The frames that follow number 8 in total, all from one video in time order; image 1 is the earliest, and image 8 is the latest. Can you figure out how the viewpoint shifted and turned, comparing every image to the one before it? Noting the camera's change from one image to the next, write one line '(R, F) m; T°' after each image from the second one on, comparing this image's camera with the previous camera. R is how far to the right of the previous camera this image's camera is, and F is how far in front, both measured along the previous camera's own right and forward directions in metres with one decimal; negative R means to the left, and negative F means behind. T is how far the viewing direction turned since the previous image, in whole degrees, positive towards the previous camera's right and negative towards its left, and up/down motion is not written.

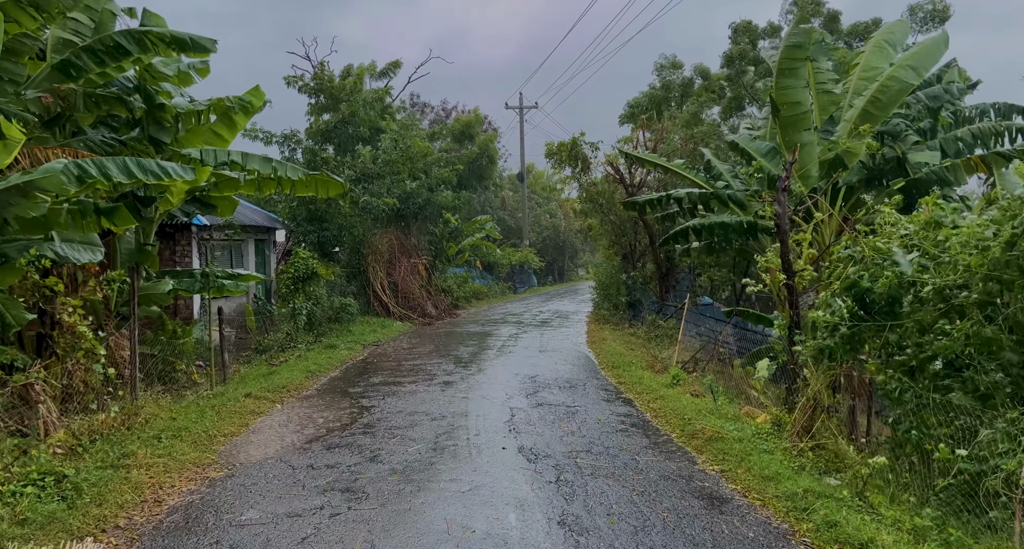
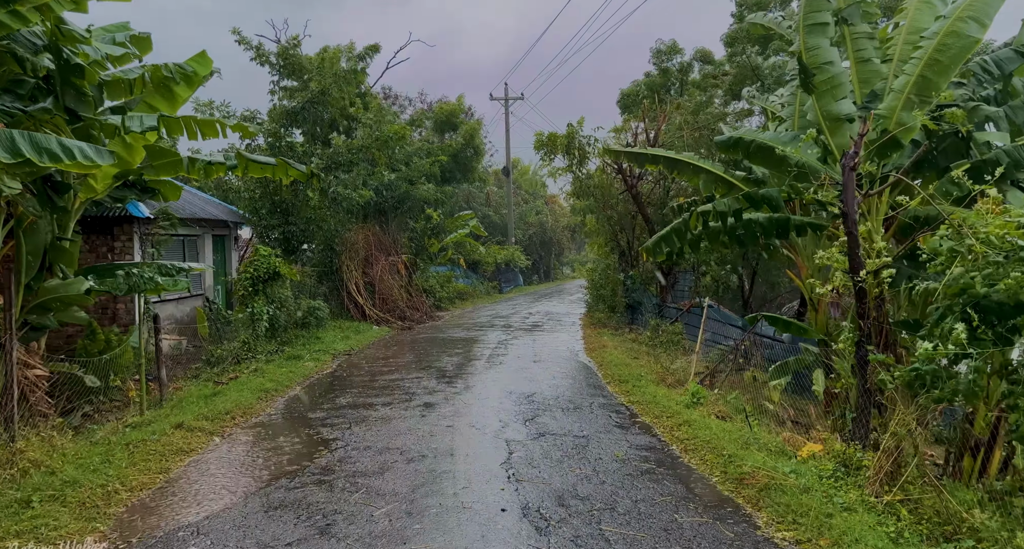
(-0.1, +1.5) m; +1°
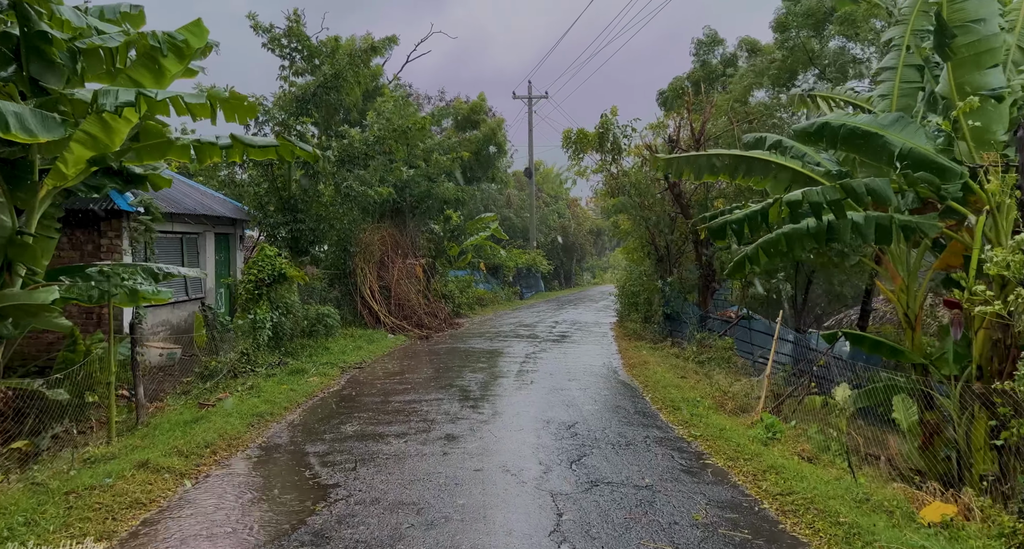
(-0.2, +1.3) m; -1°
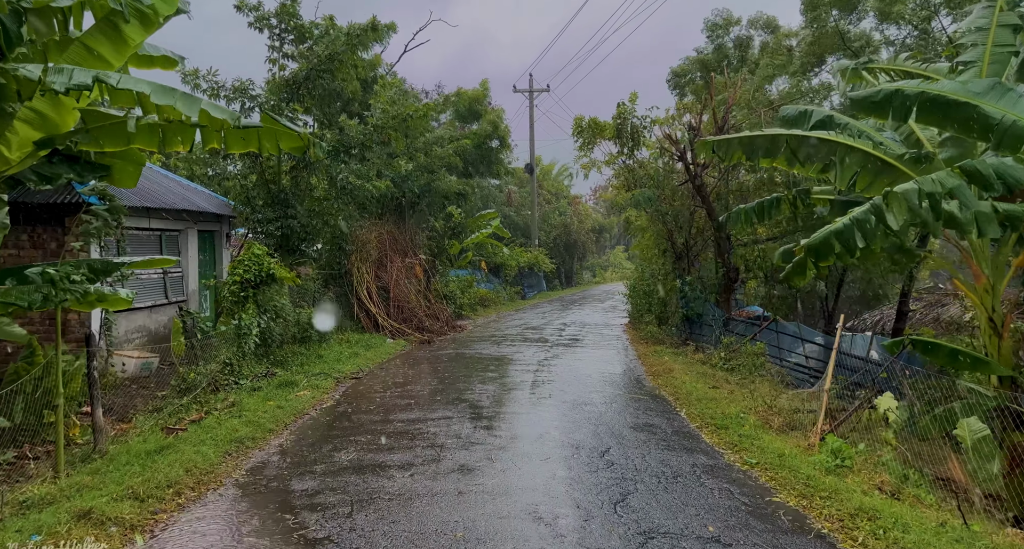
(-0.2, +1.0) m; 0°
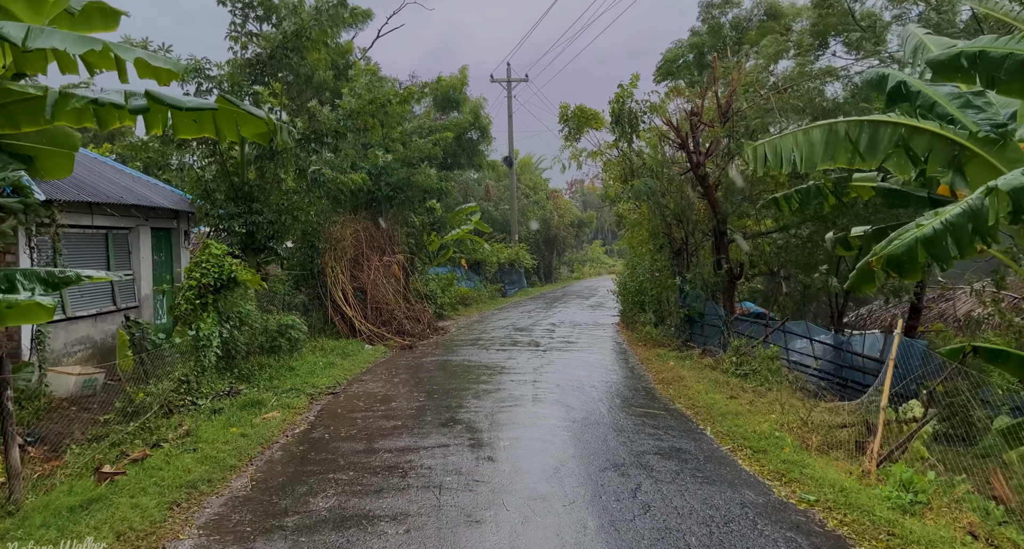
(-0.3, +1.0) m; +2°
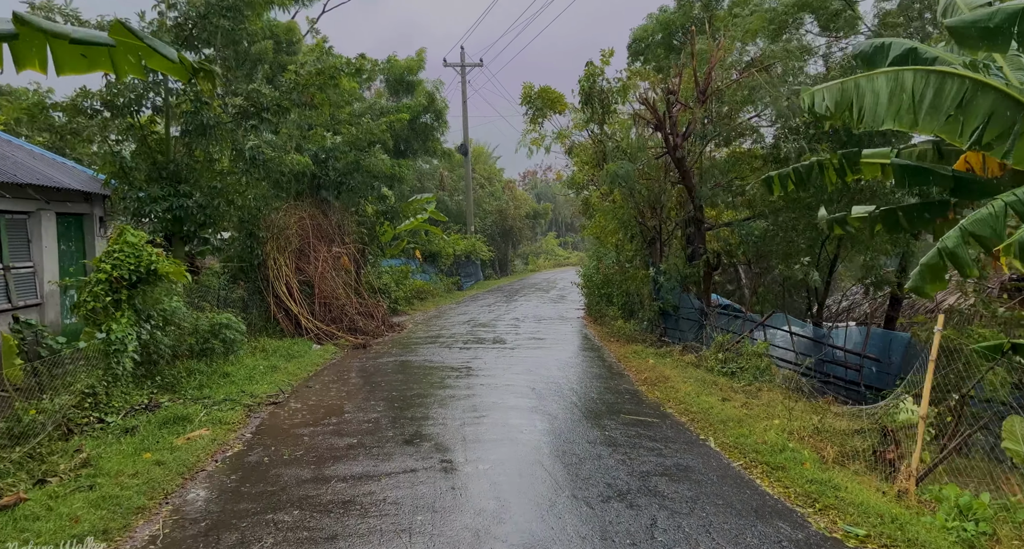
(-0.2, +1.0) m; +4°
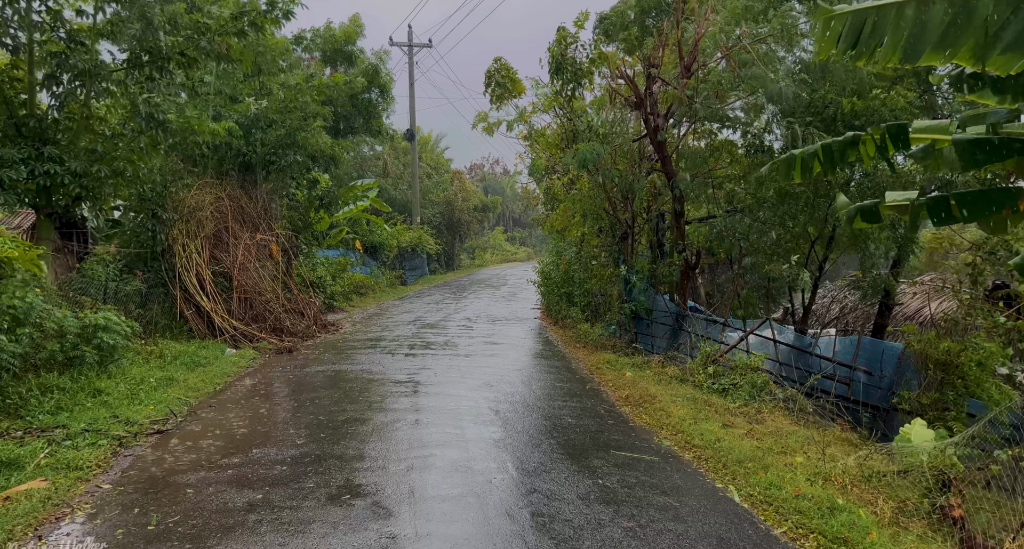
(-0.2, +1.5) m; +4°
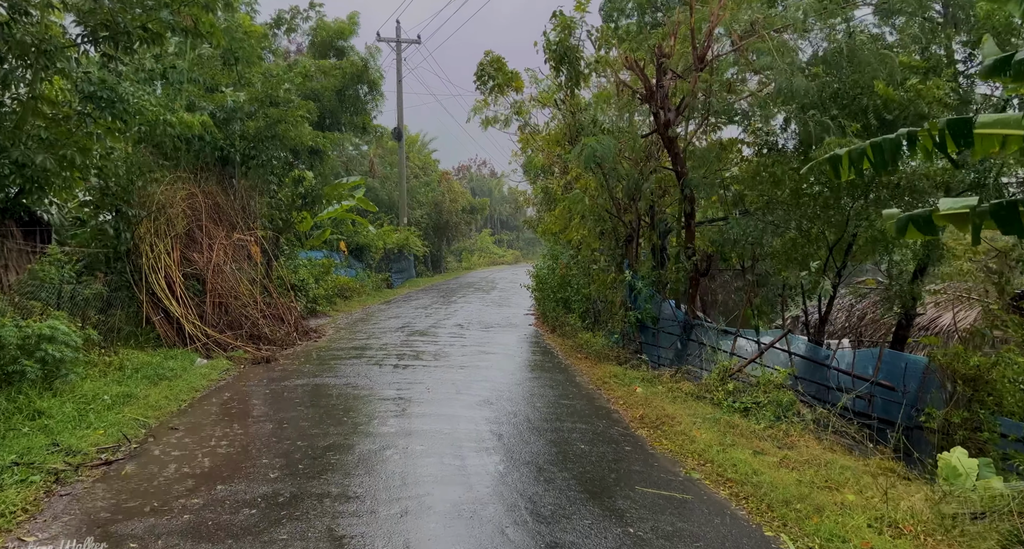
(-0.2, +0.8) m; +1°
